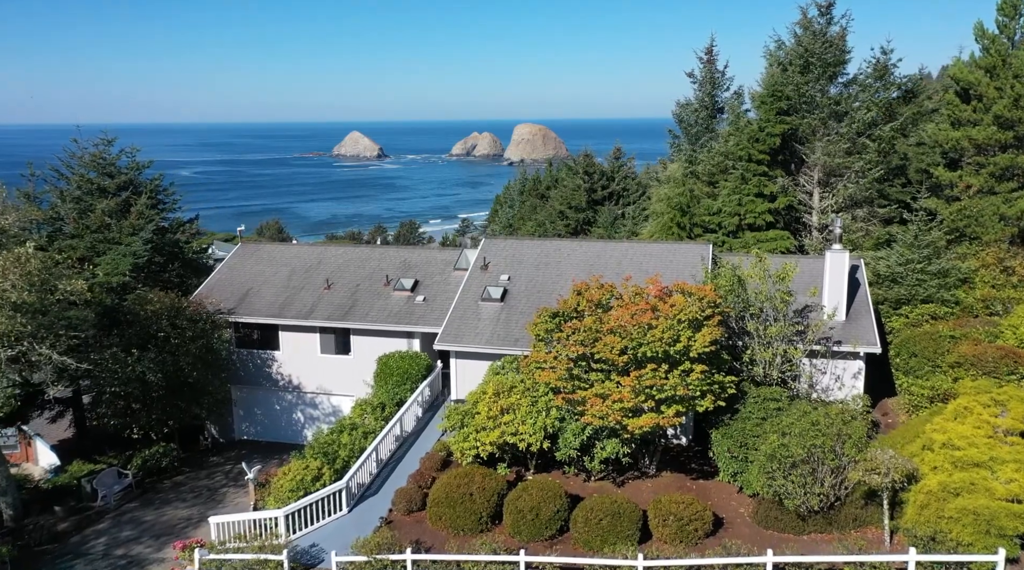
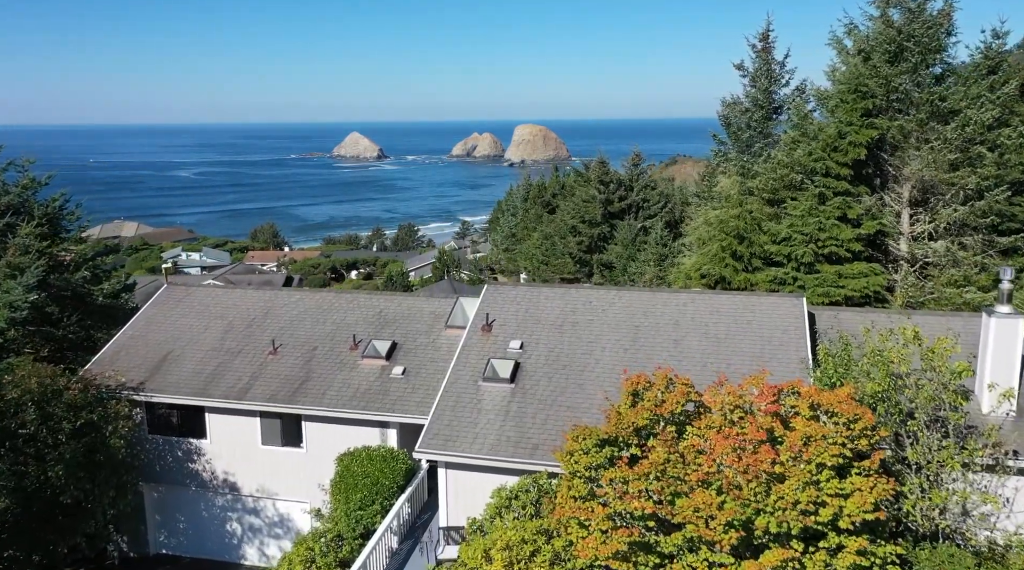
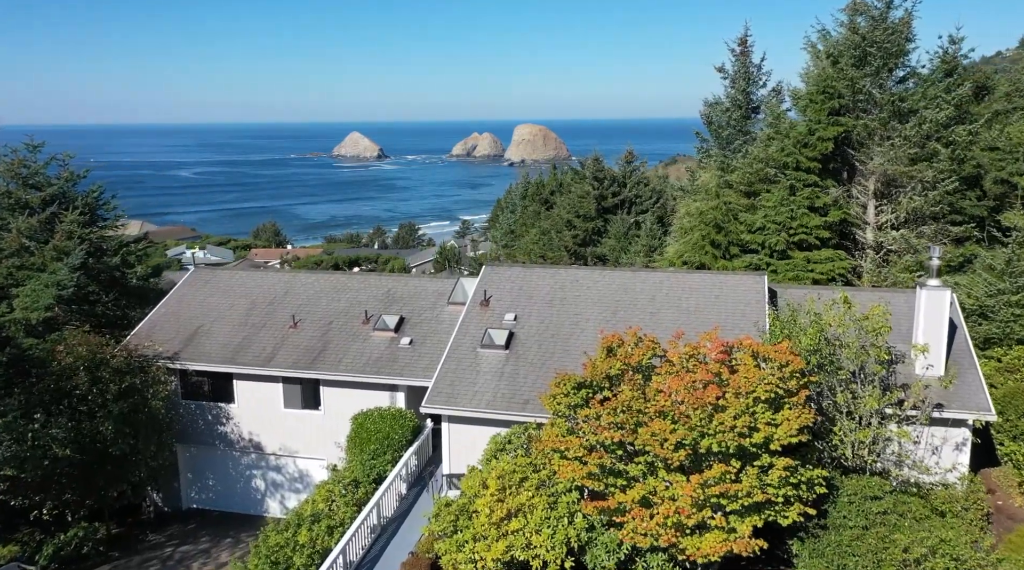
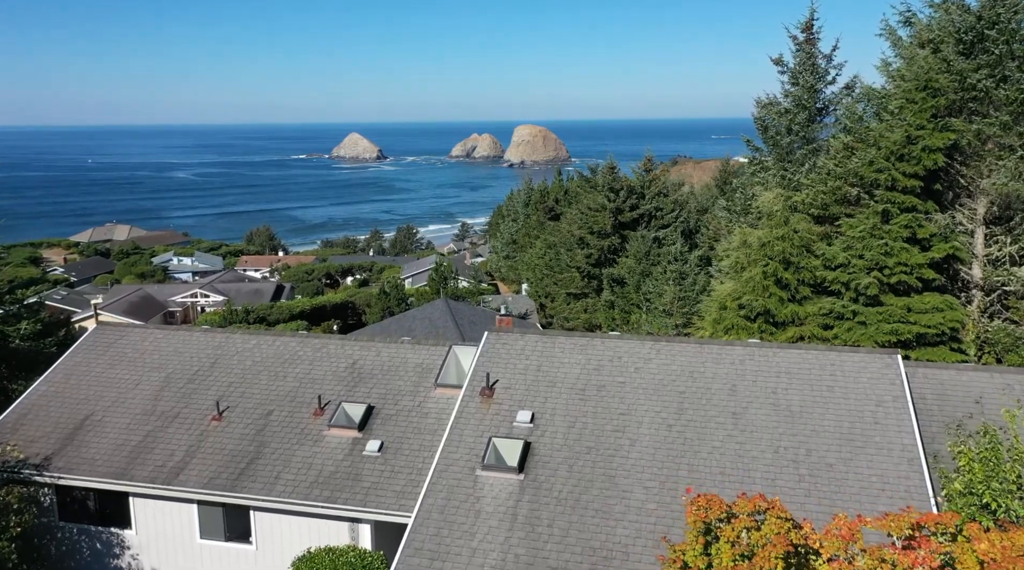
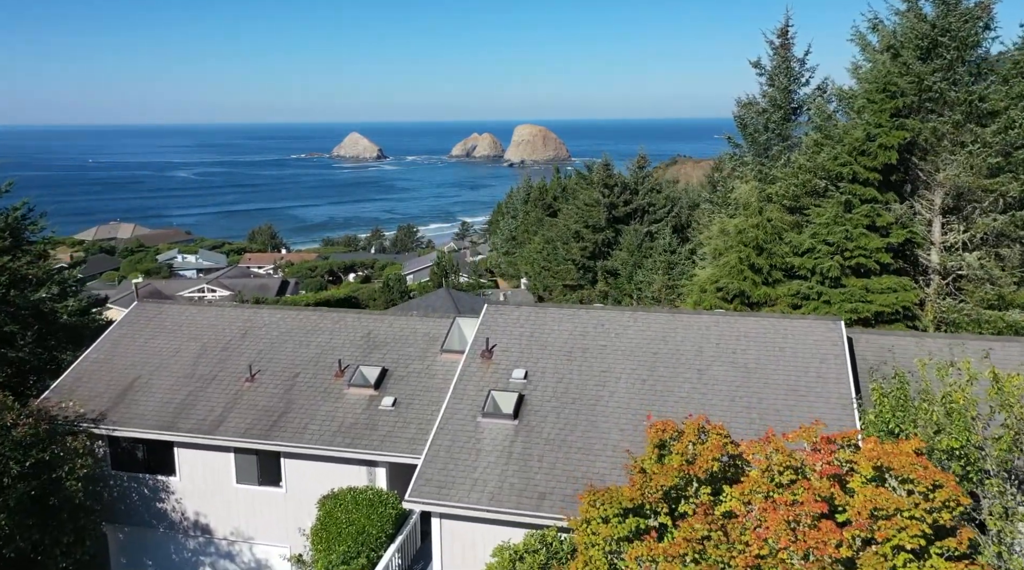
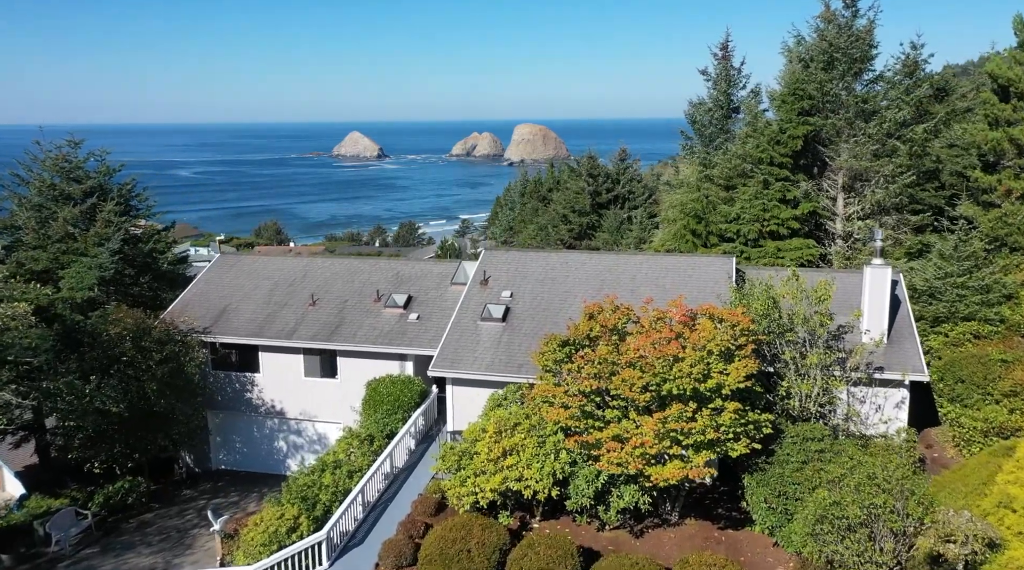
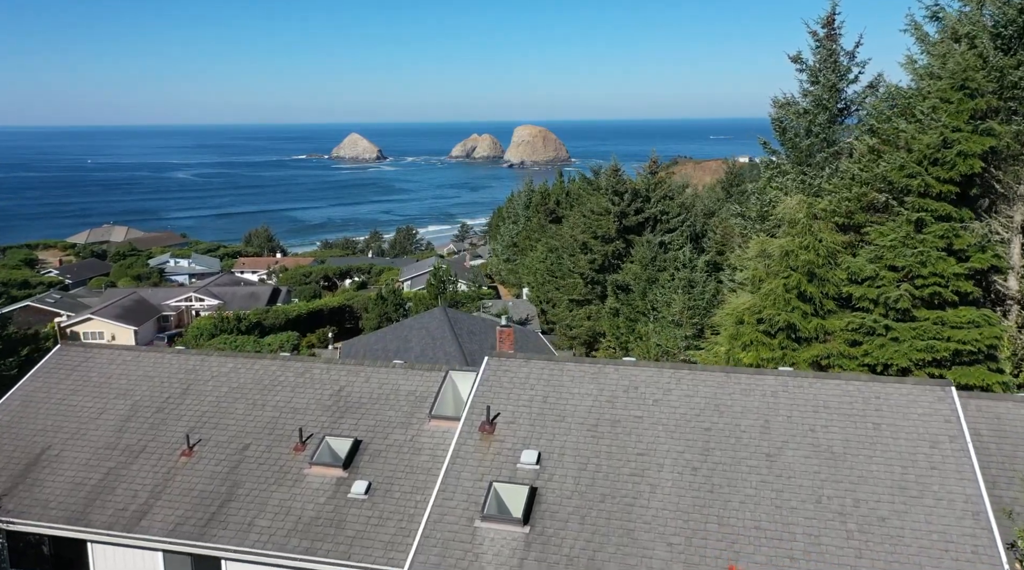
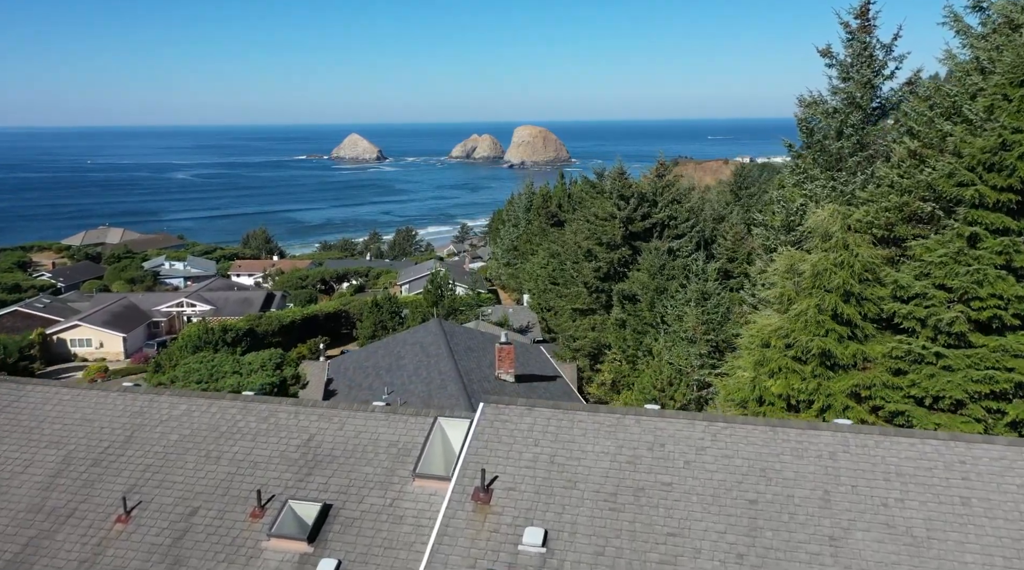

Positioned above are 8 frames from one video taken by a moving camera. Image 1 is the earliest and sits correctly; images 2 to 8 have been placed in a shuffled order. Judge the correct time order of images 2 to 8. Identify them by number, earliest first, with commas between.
6, 3, 2, 5, 4, 7, 8
